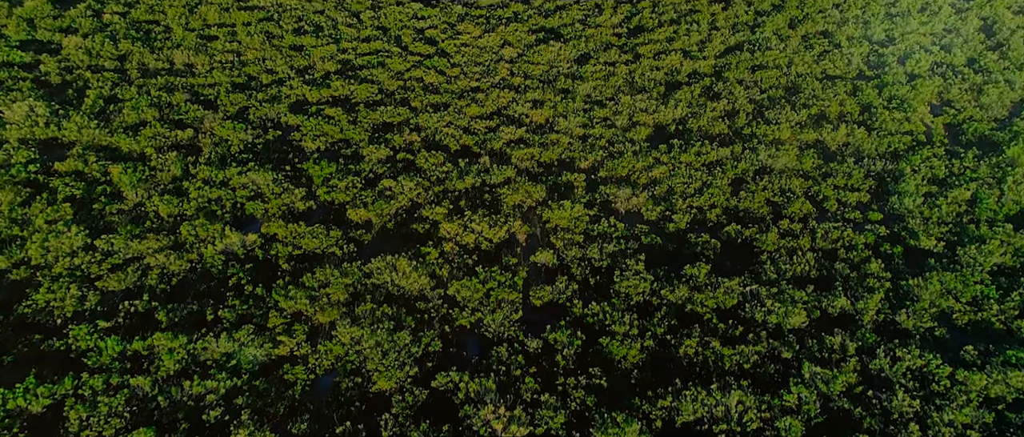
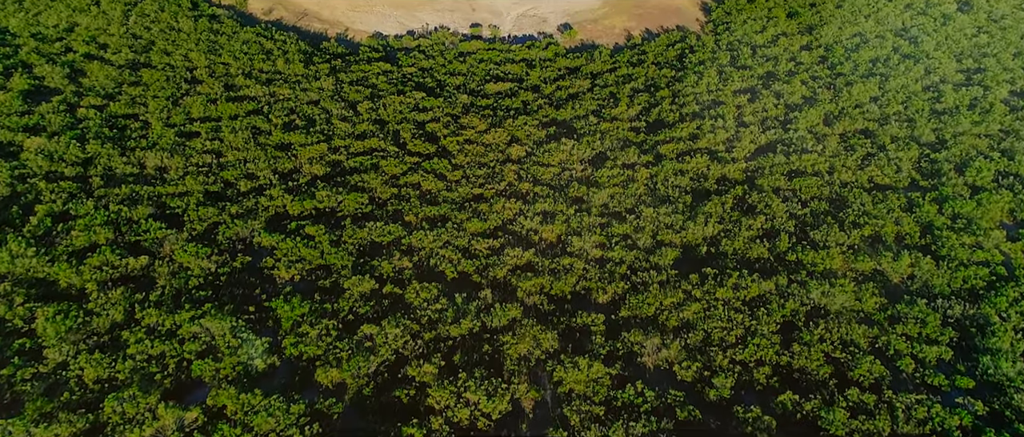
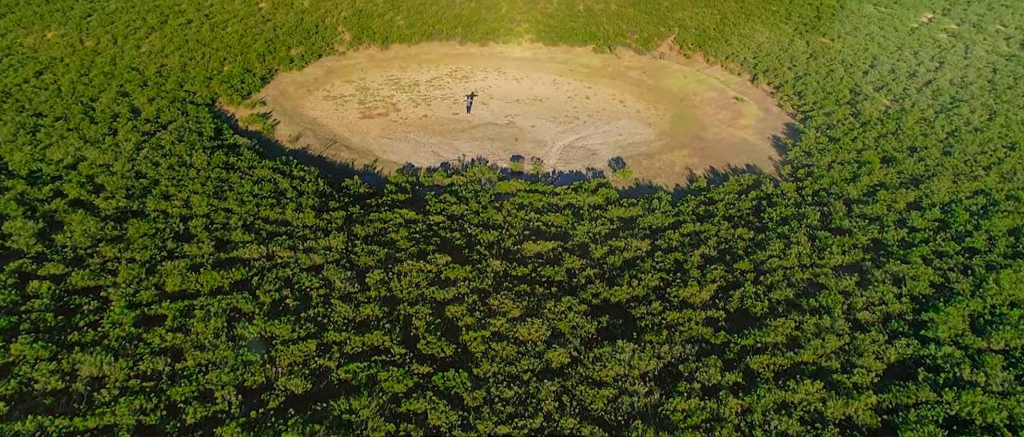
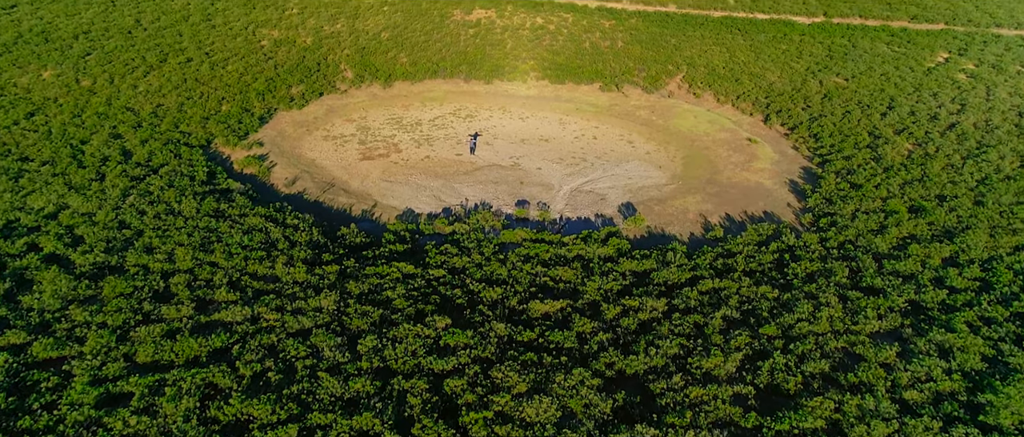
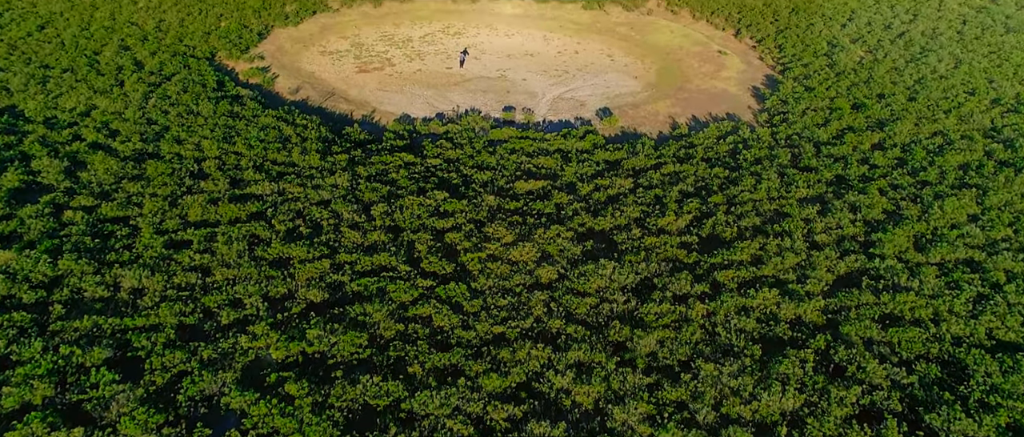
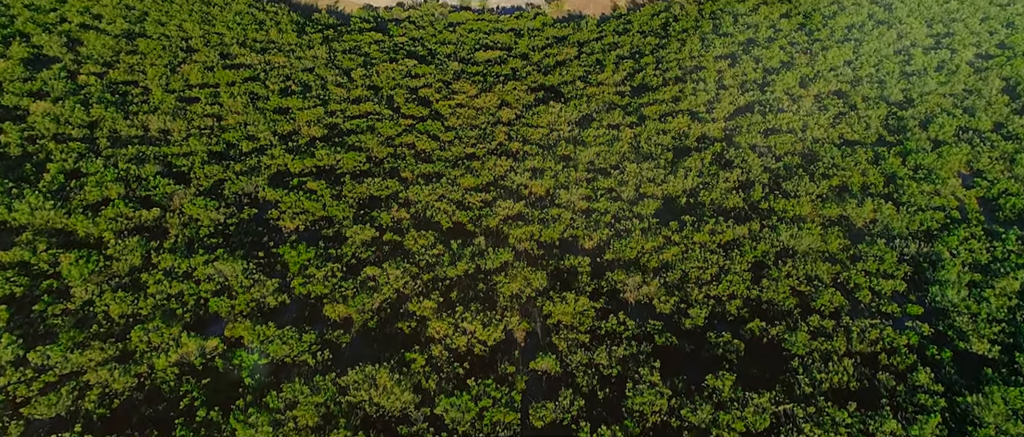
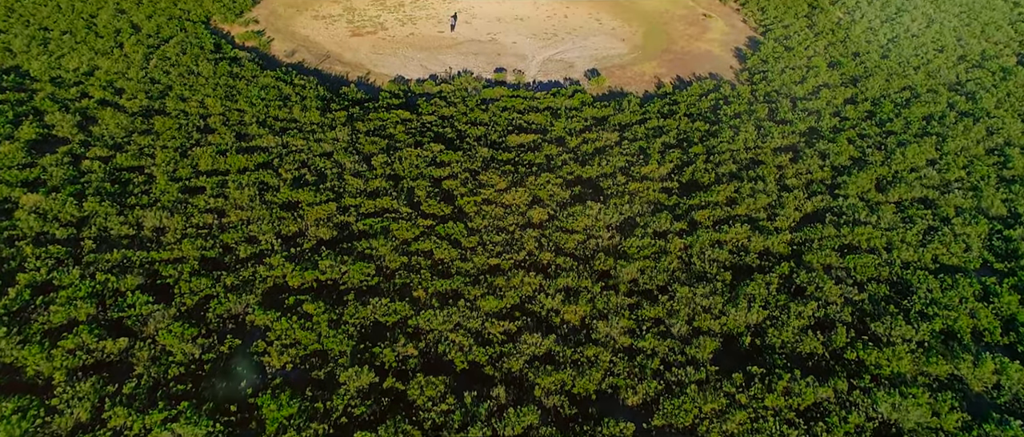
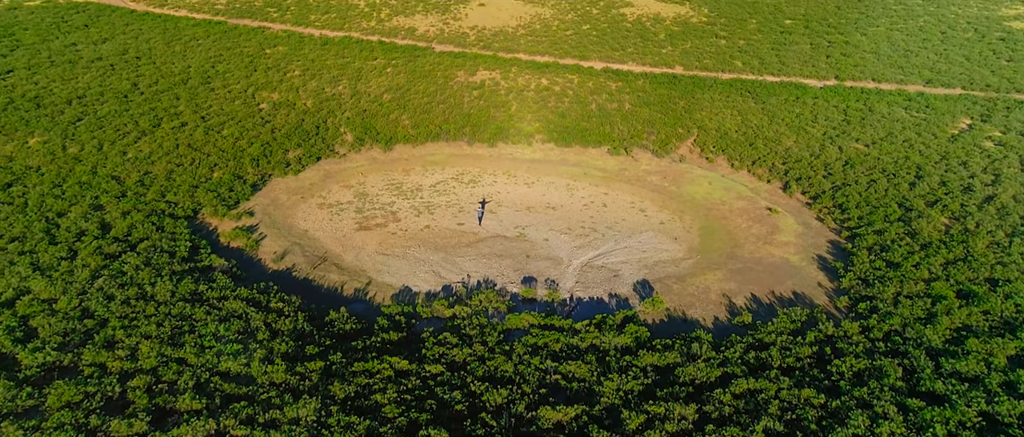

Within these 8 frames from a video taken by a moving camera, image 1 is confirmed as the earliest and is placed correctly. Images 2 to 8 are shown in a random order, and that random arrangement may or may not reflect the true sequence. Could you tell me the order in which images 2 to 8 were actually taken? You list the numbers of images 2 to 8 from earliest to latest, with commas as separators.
6, 2, 7, 5, 3, 4, 8
